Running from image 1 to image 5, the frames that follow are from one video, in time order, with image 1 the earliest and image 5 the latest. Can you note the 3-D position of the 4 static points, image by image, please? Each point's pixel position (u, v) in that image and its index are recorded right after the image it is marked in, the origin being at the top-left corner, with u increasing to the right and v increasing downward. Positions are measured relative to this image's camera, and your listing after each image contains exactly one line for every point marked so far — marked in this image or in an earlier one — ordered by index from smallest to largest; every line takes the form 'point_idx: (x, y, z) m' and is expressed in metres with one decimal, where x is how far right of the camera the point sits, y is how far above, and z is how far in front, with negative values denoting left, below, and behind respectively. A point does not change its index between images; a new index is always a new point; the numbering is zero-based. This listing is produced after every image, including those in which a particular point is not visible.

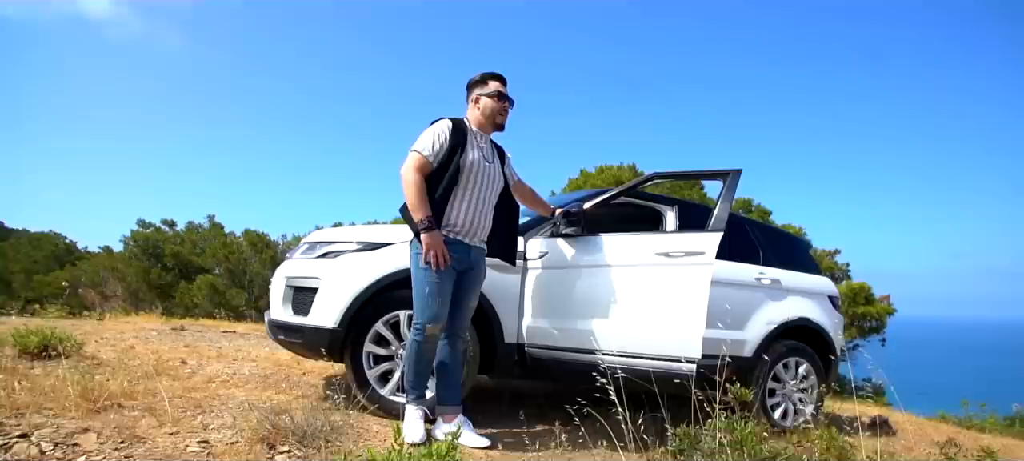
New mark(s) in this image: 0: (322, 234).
0: (-1.3, 0.0, +4.8) m
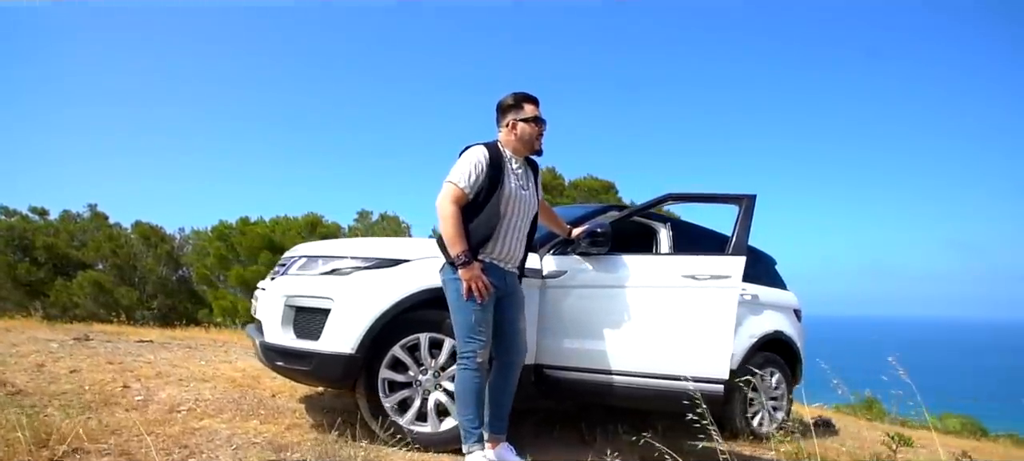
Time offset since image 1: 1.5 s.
0: (-1.2, -0.1, +4.4) m
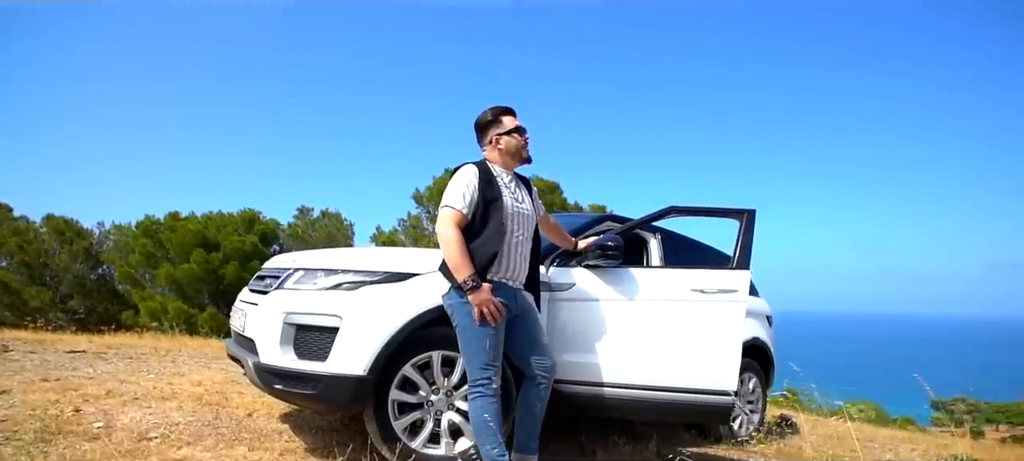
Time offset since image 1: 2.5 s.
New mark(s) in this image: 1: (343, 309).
0: (-1.1, -0.2, +4.1) m
1: (-0.9, -0.4, +3.7) m
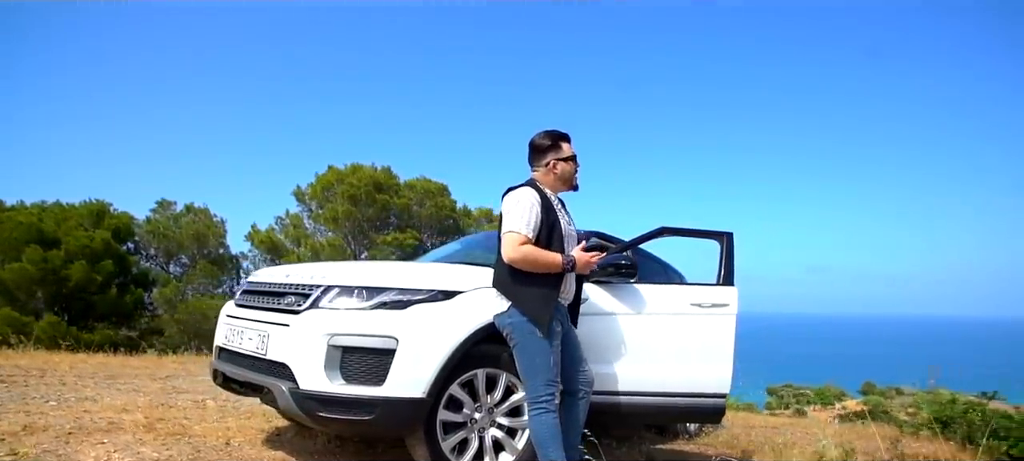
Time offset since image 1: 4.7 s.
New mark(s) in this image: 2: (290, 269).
0: (-0.9, -0.2, +3.8) m
1: (-0.6, -0.5, +3.6) m
2: (-1.2, -0.2, +3.9) m
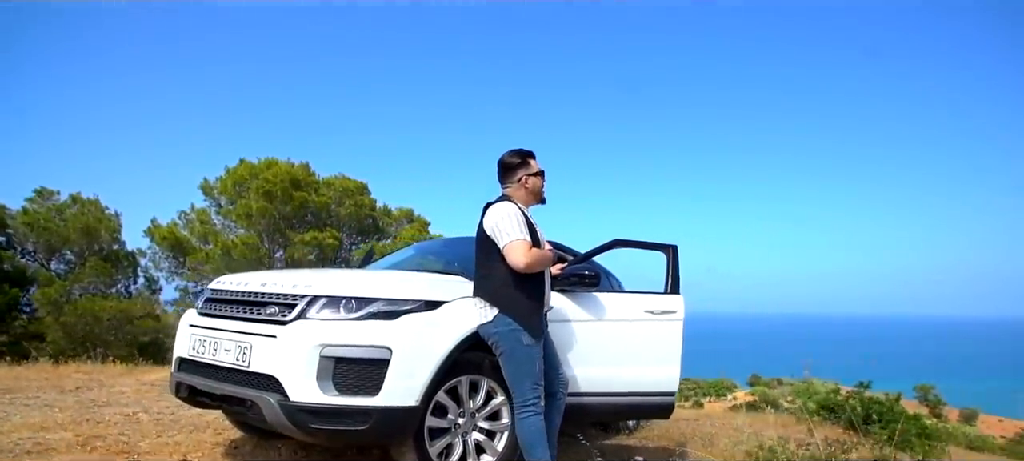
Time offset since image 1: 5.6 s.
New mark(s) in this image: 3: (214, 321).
0: (-0.9, -0.2, +3.7) m
1: (-0.6, -0.5, +3.5) m
2: (-1.3, -0.2, +3.7) m
3: (-1.5, -0.4, +3.7) m
